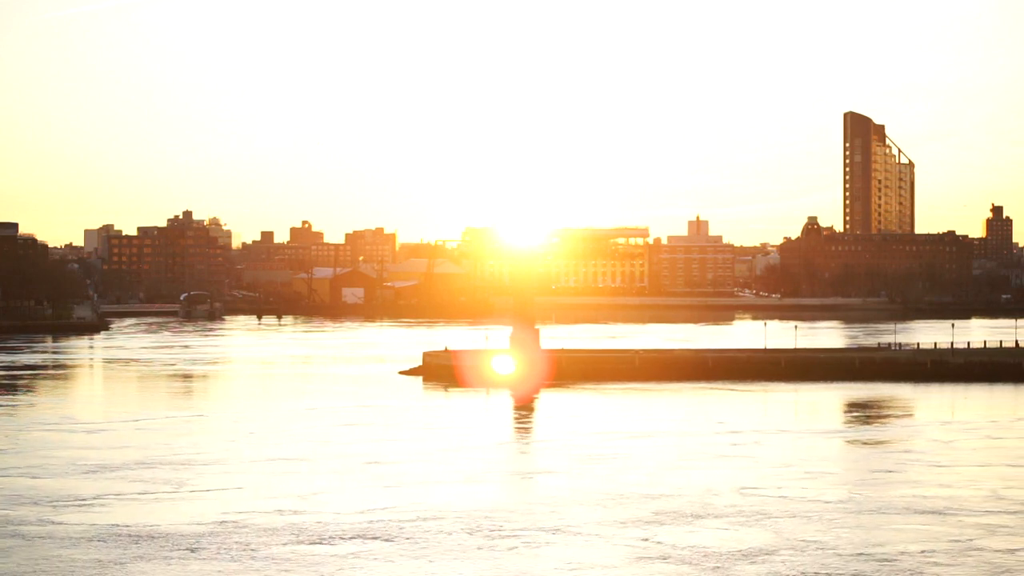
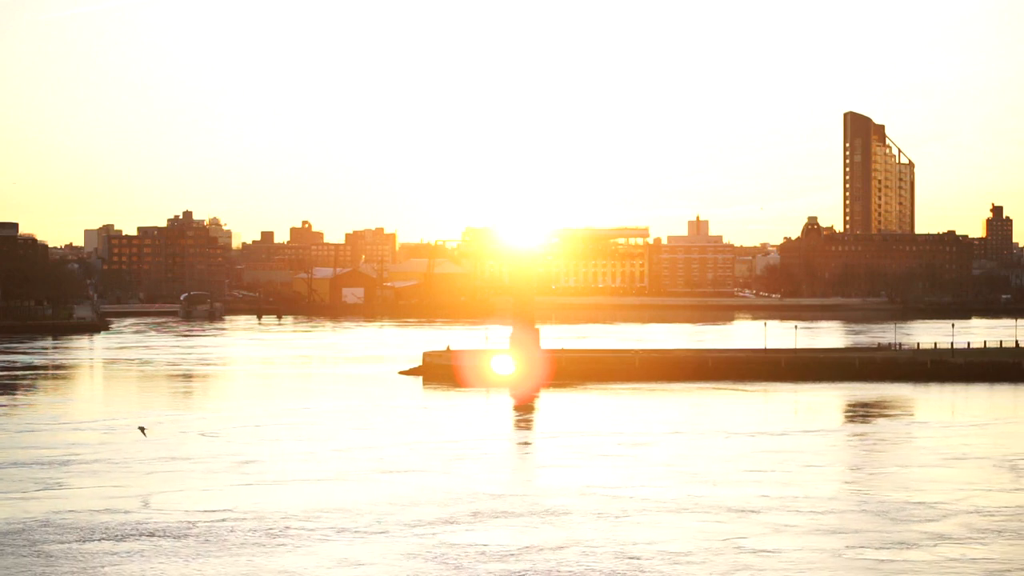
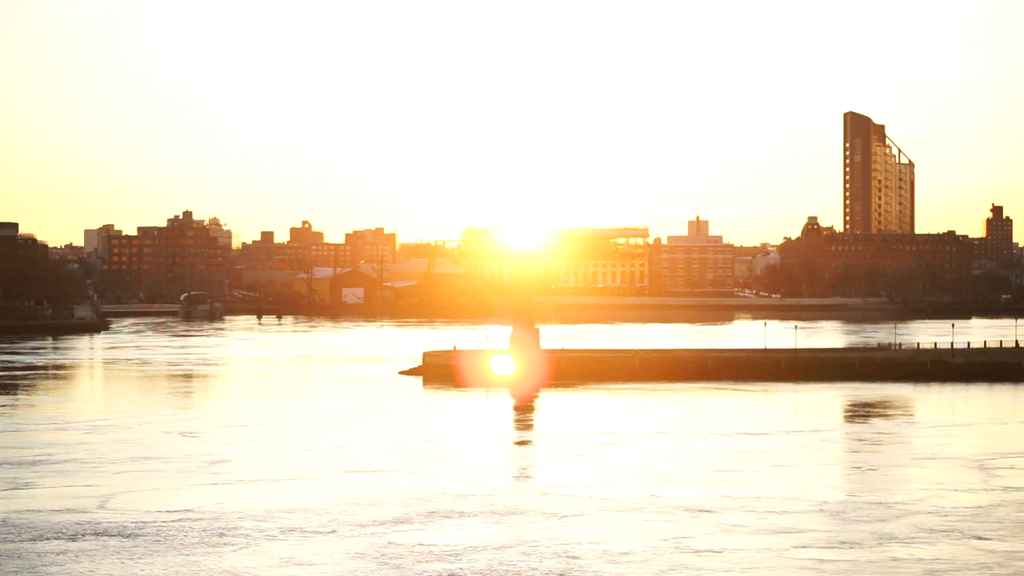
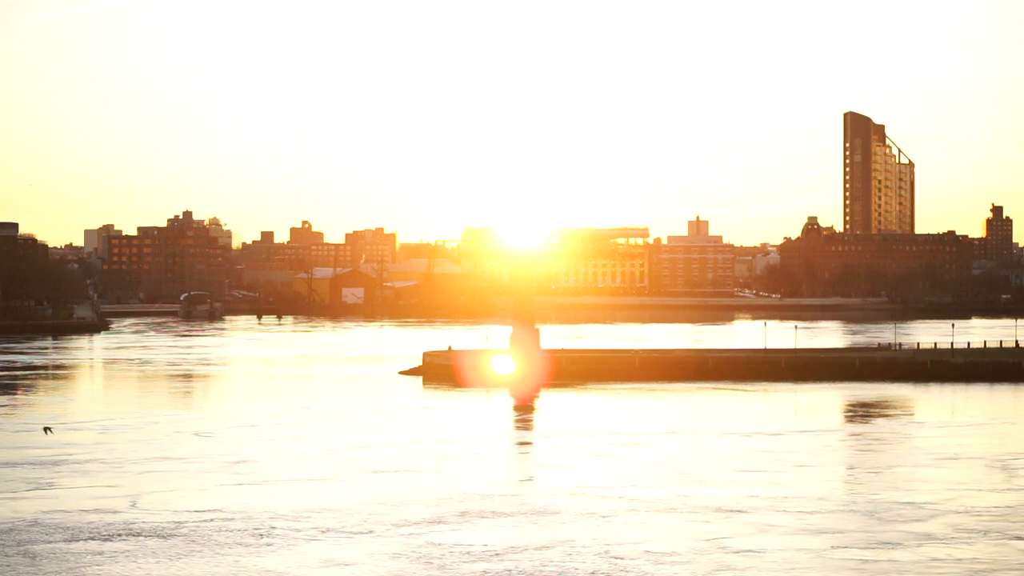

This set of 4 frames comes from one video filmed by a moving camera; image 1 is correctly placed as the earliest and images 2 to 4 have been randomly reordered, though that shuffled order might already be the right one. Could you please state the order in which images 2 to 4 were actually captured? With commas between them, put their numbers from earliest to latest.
2, 4, 3
